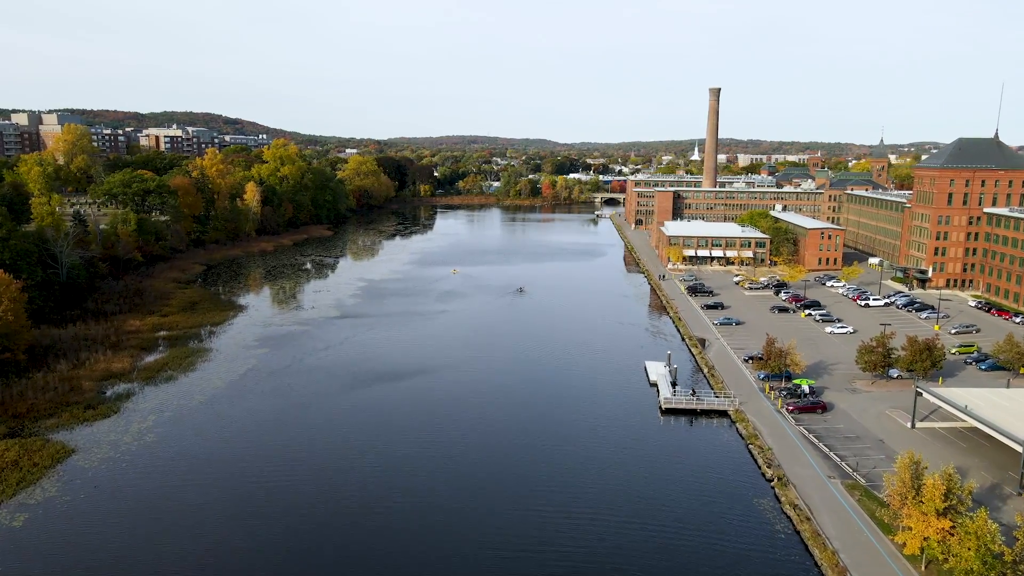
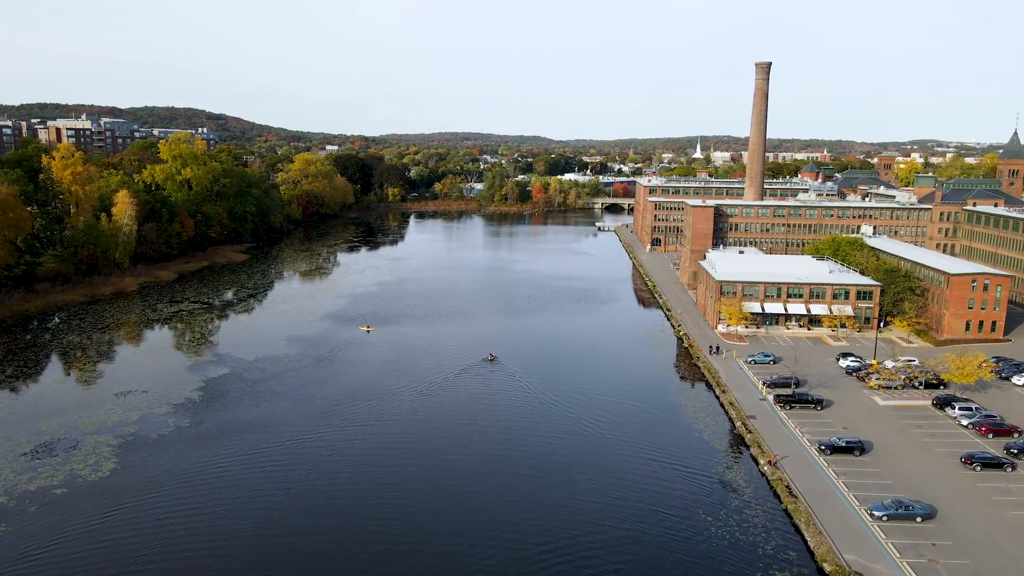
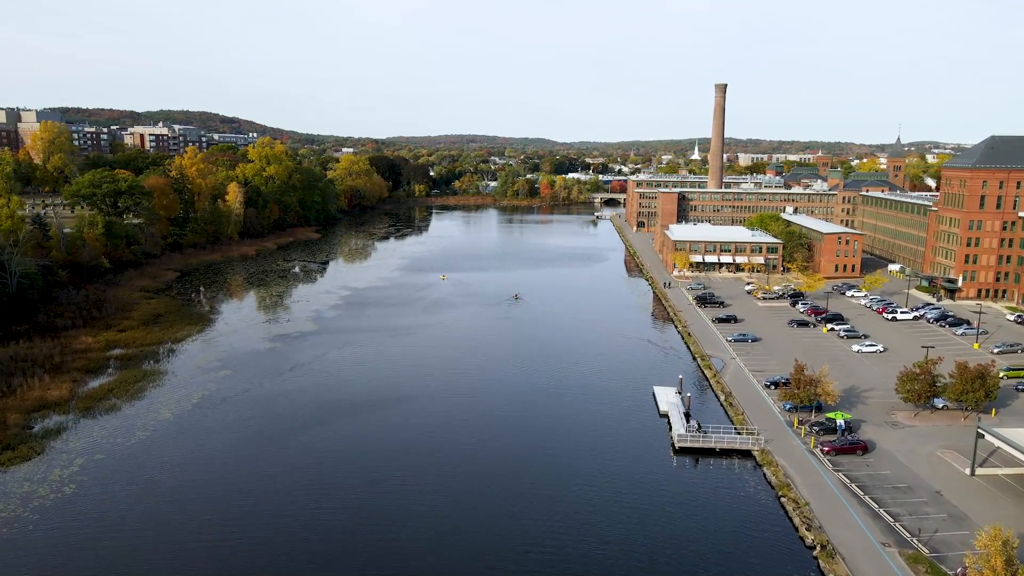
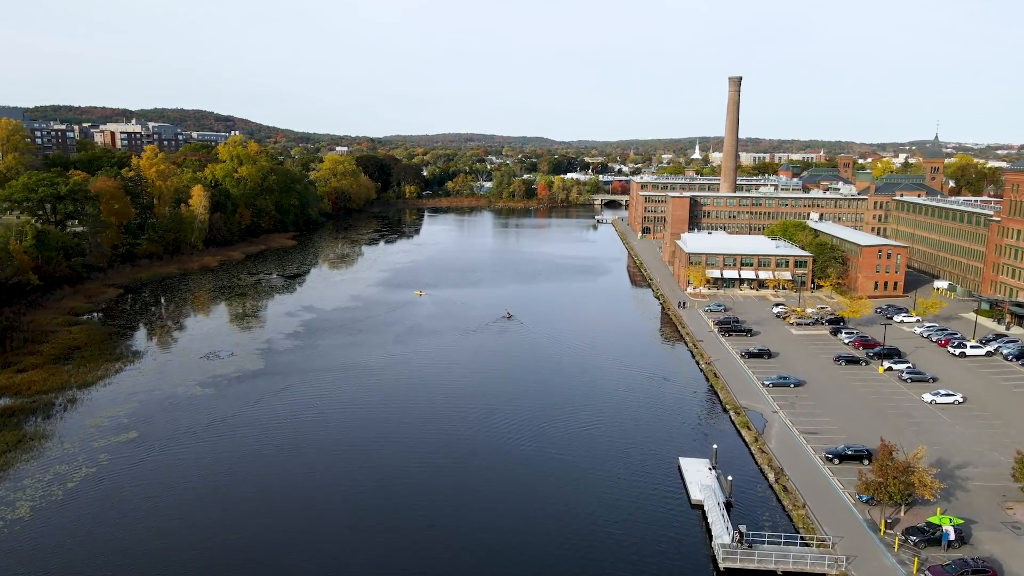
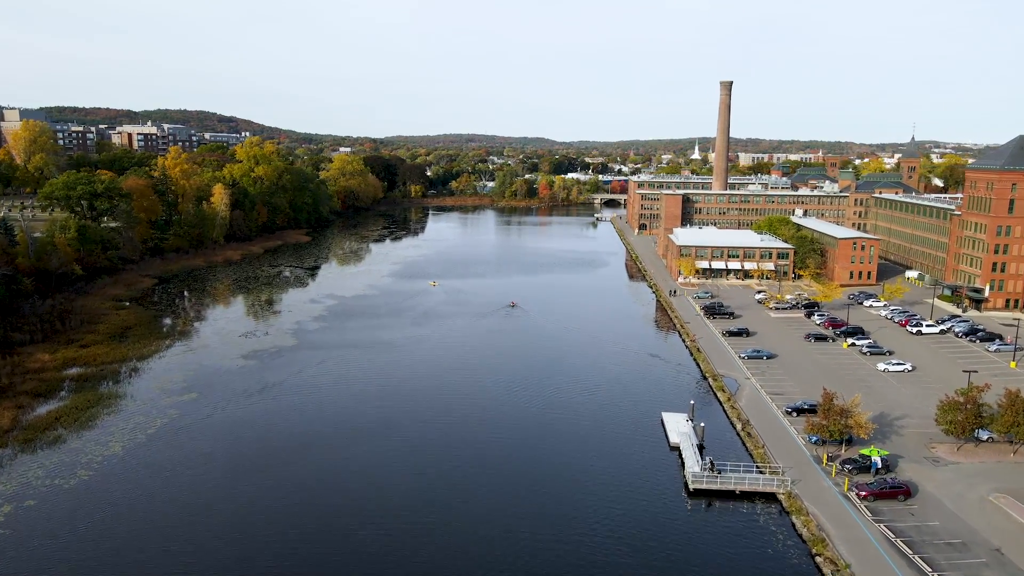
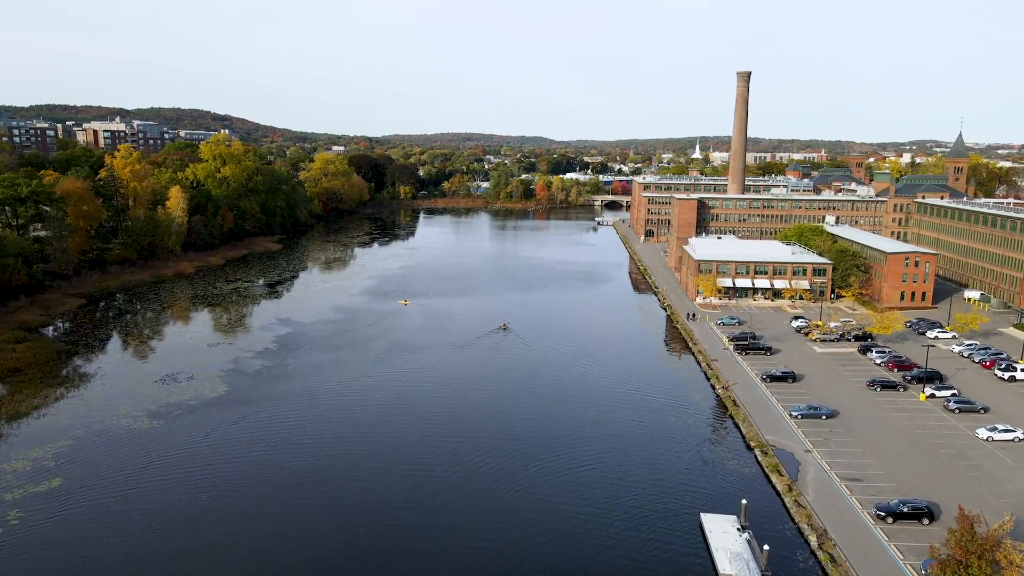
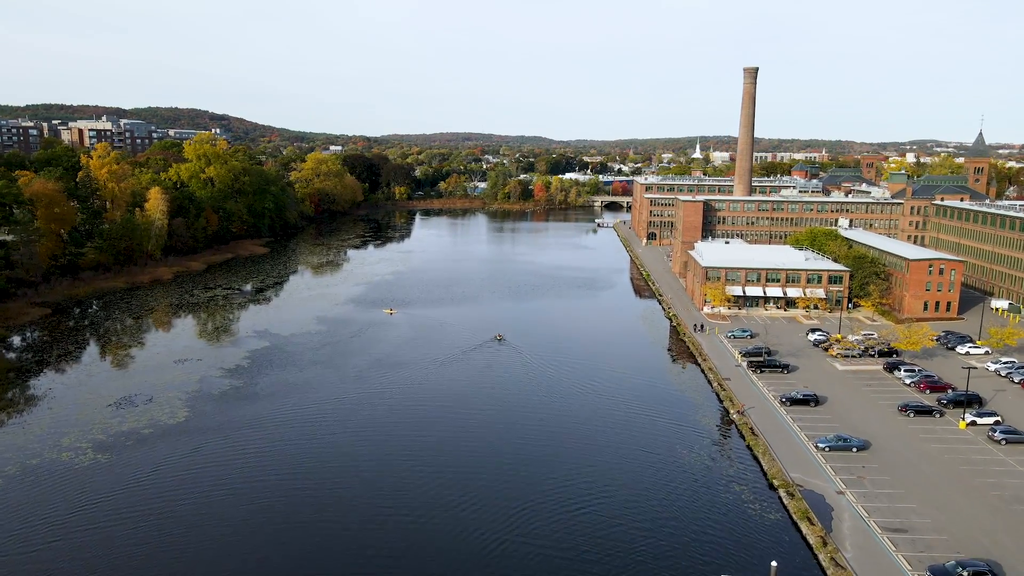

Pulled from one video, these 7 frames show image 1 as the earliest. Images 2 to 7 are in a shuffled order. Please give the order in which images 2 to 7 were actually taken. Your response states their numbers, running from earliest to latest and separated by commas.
3, 5, 4, 6, 7, 2
